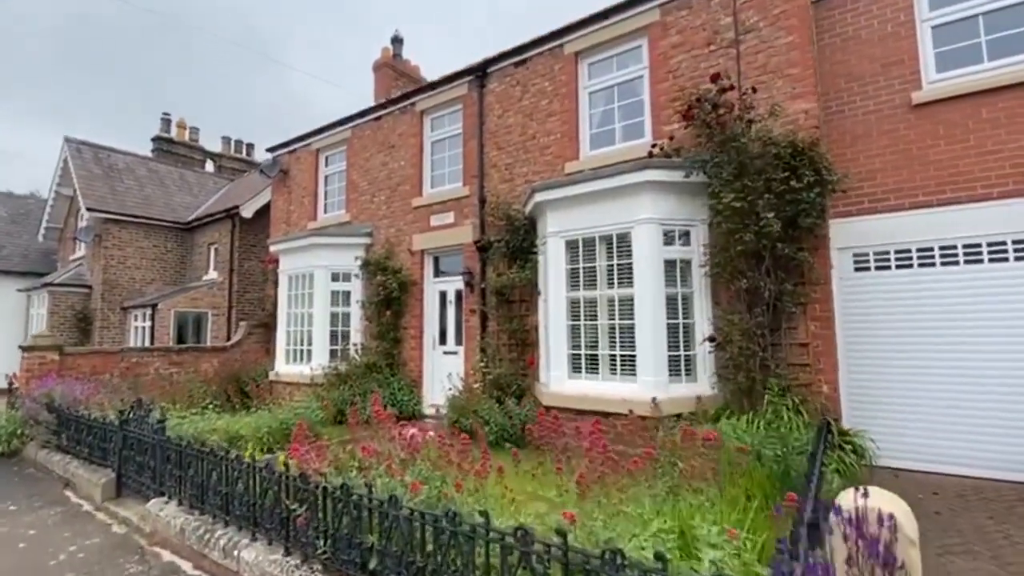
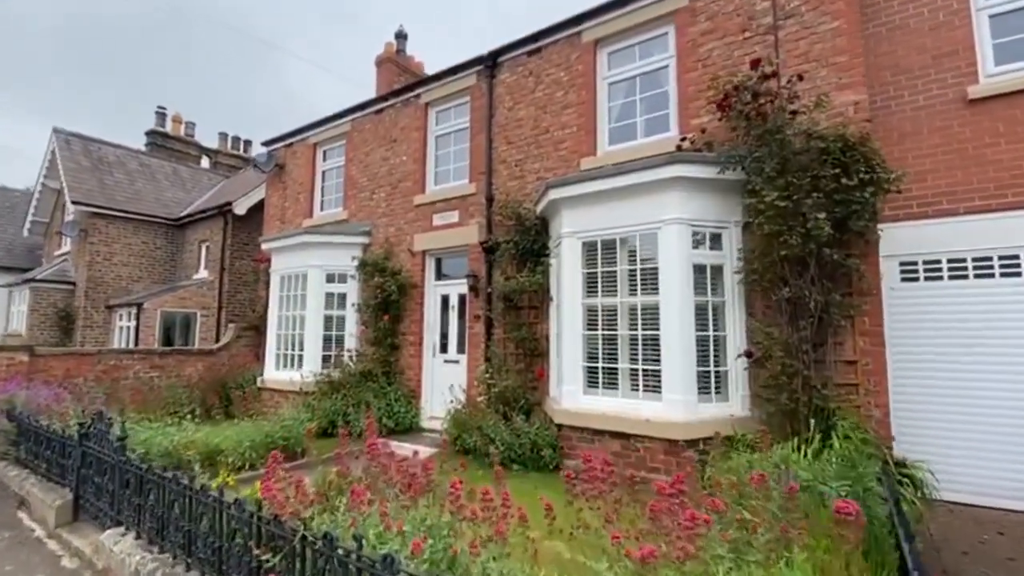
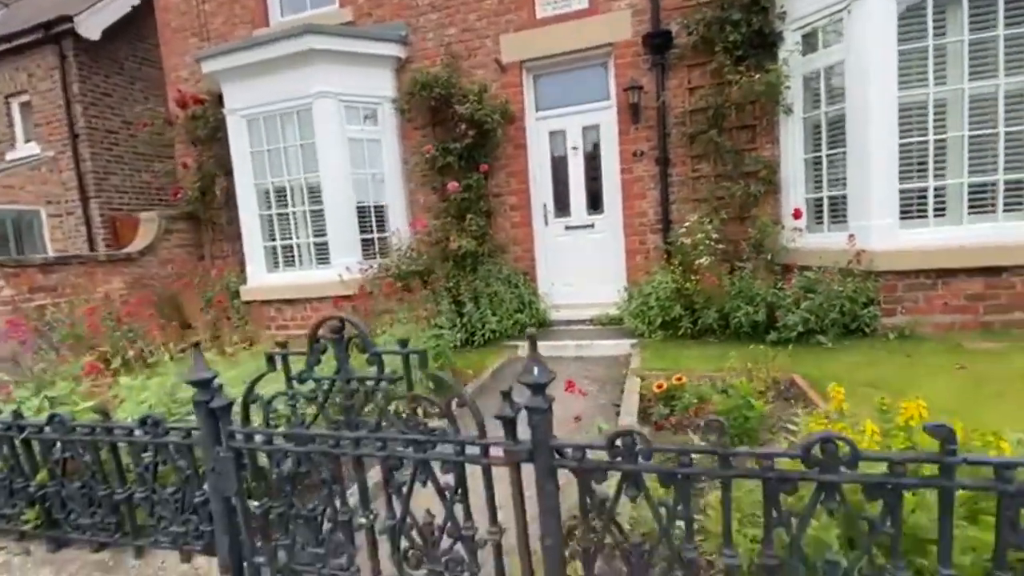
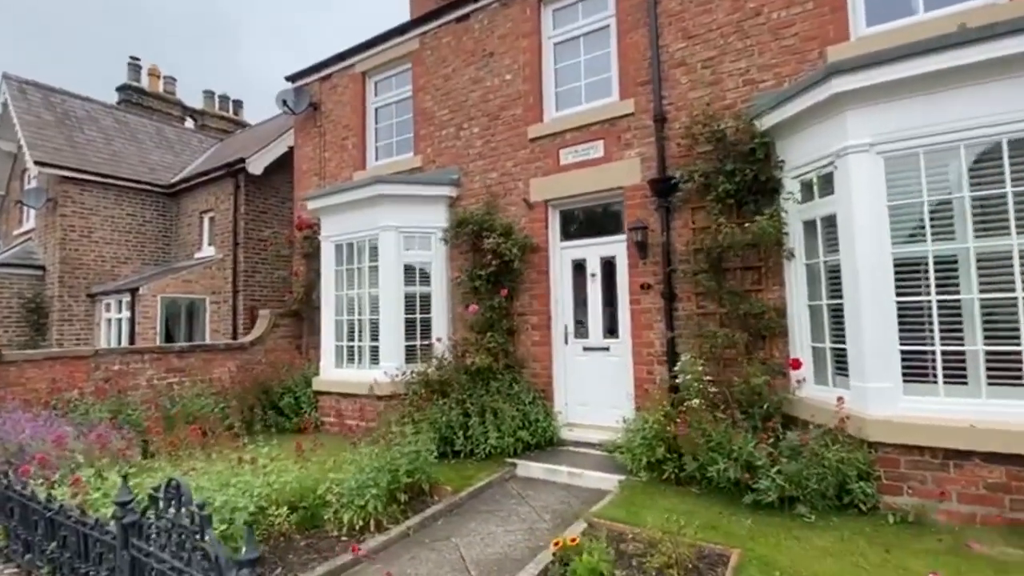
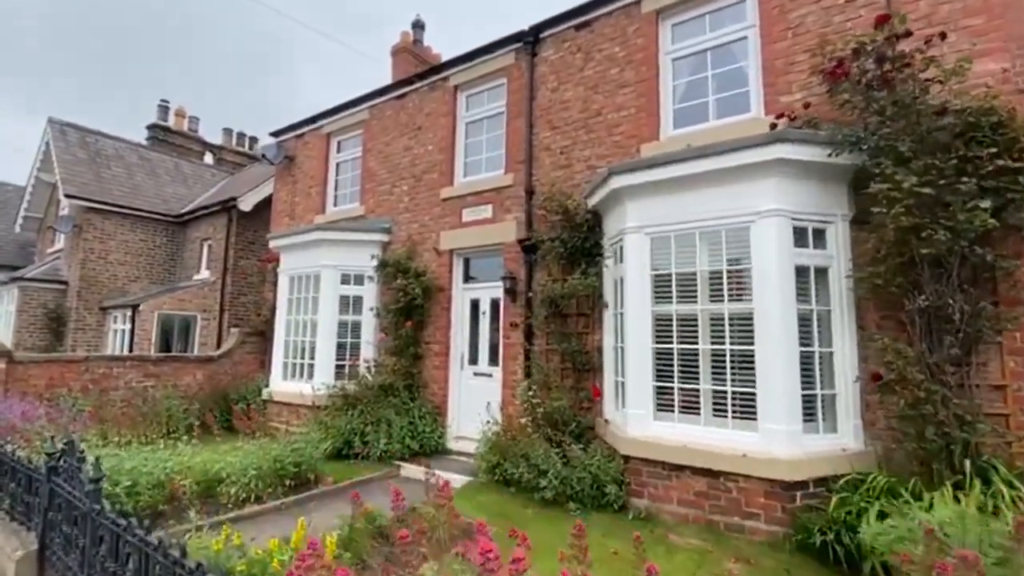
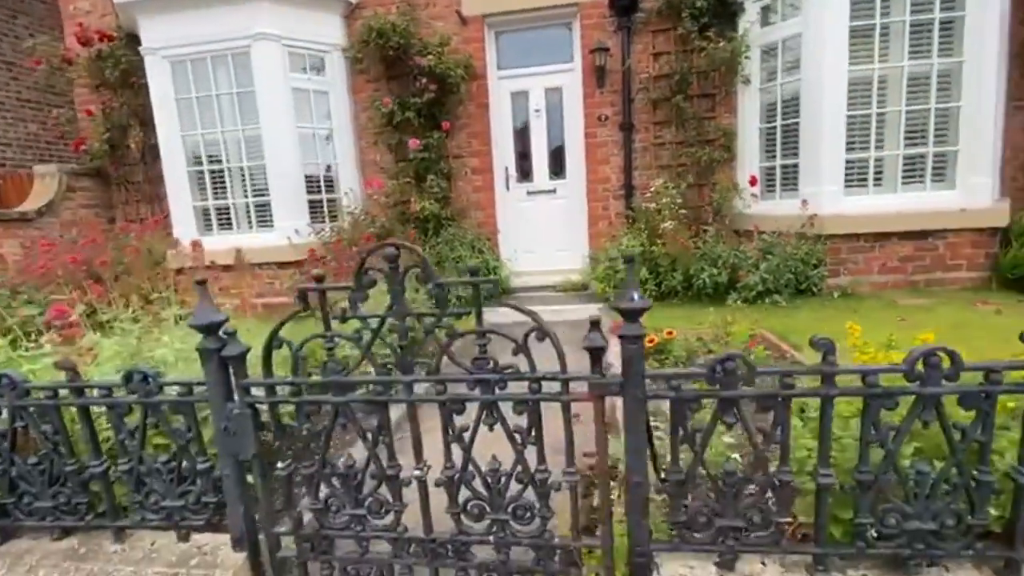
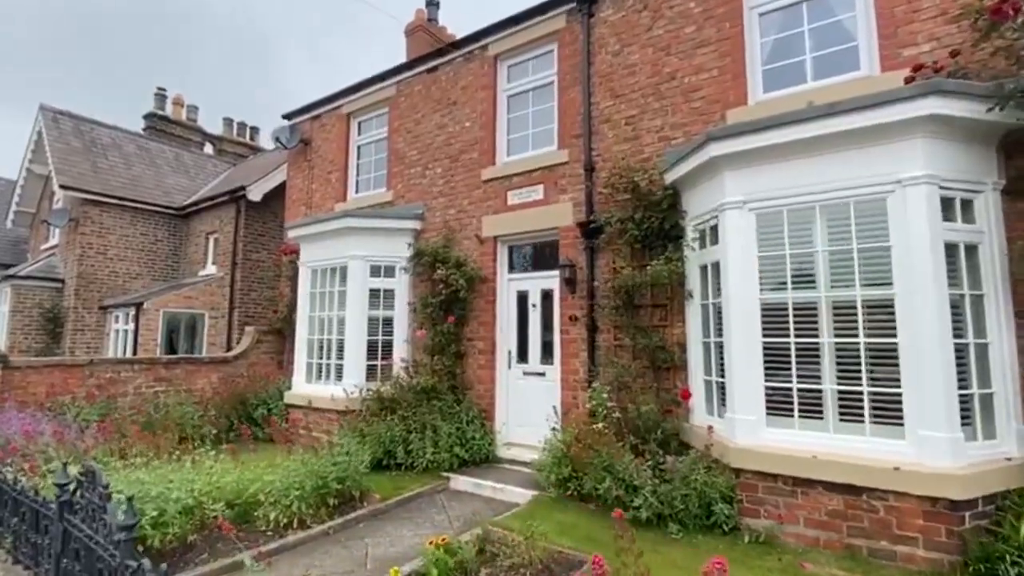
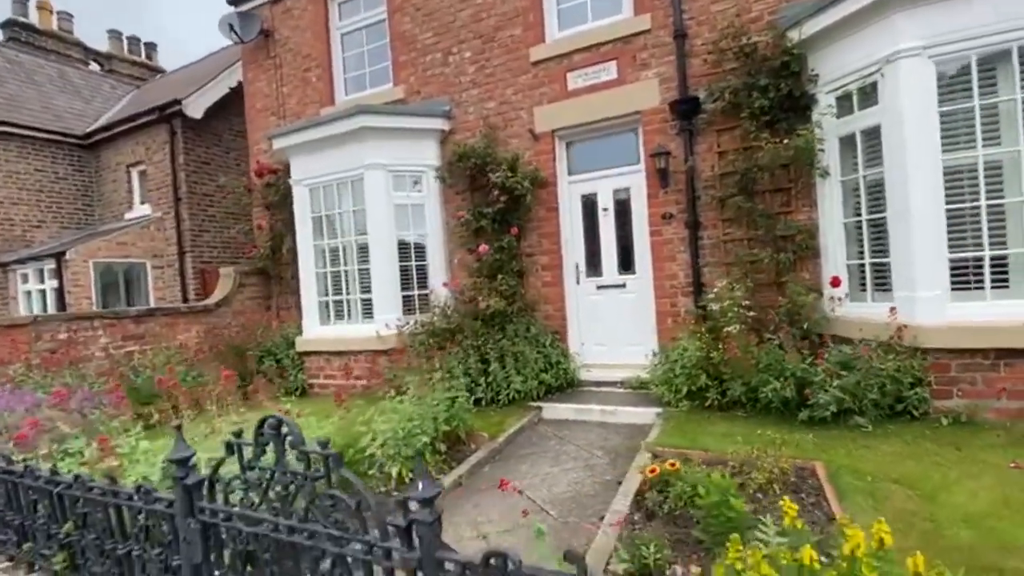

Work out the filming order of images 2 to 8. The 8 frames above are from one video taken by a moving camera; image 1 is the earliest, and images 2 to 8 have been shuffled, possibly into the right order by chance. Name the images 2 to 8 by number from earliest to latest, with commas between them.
2, 5, 7, 4, 8, 3, 6
